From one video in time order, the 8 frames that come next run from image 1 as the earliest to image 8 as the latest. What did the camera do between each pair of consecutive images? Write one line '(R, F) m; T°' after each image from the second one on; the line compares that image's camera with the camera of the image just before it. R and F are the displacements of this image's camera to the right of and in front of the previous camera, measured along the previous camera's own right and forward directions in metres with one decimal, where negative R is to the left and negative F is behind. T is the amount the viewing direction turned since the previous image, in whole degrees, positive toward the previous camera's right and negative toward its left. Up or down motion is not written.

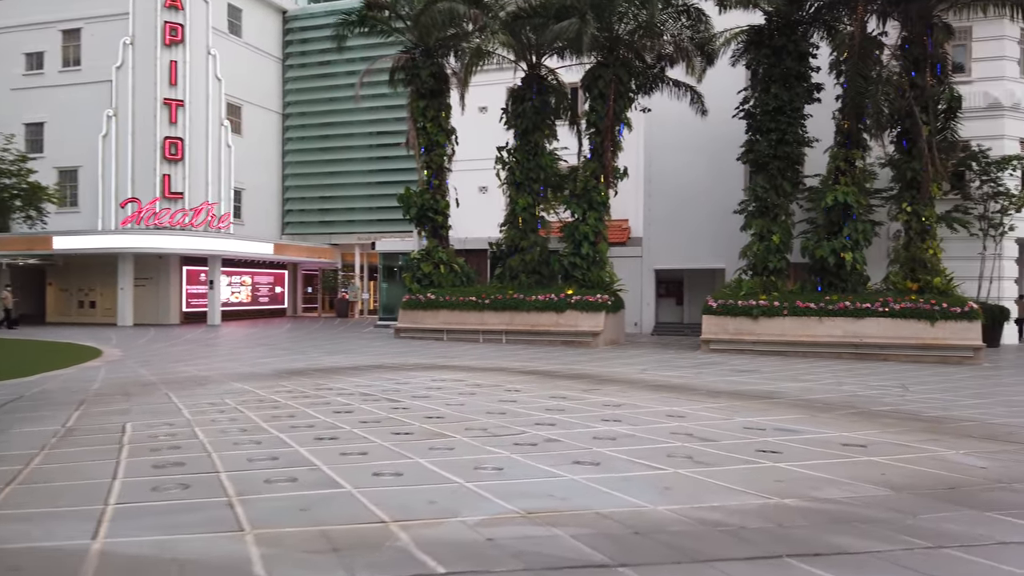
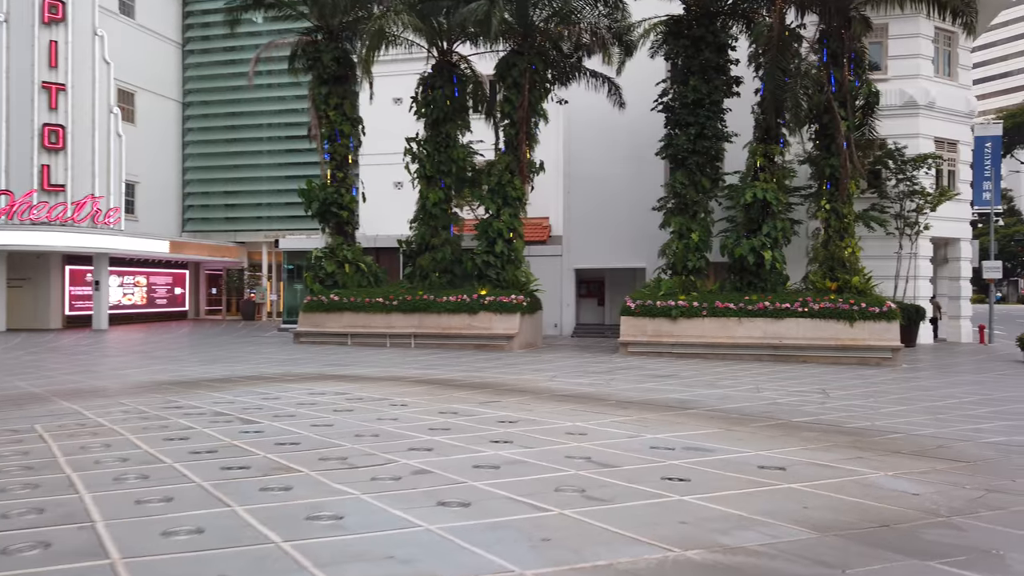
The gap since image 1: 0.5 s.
(+0.6, +1.3) m; +5°
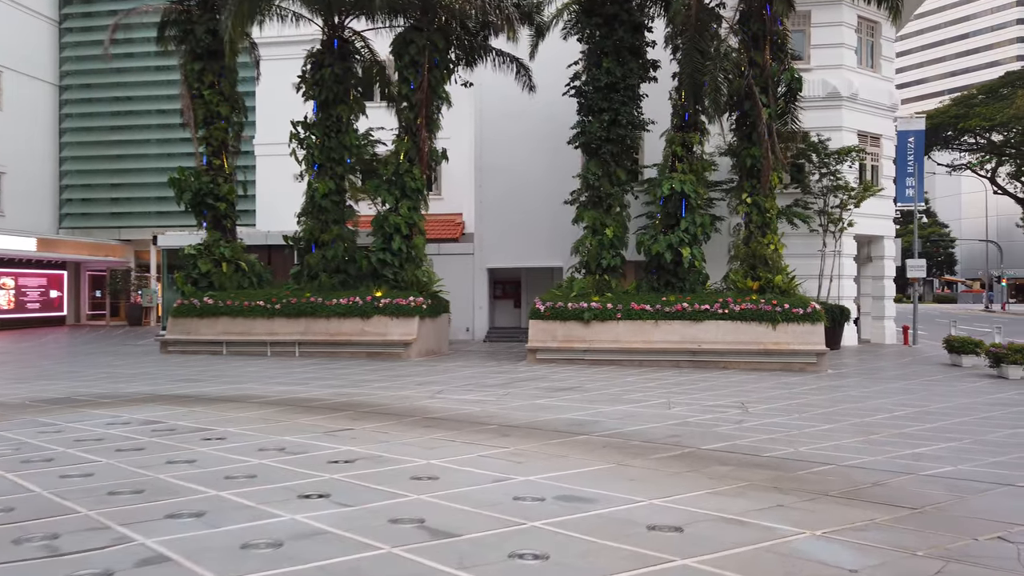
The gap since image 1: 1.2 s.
(+0.9, +1.9) m; +5°
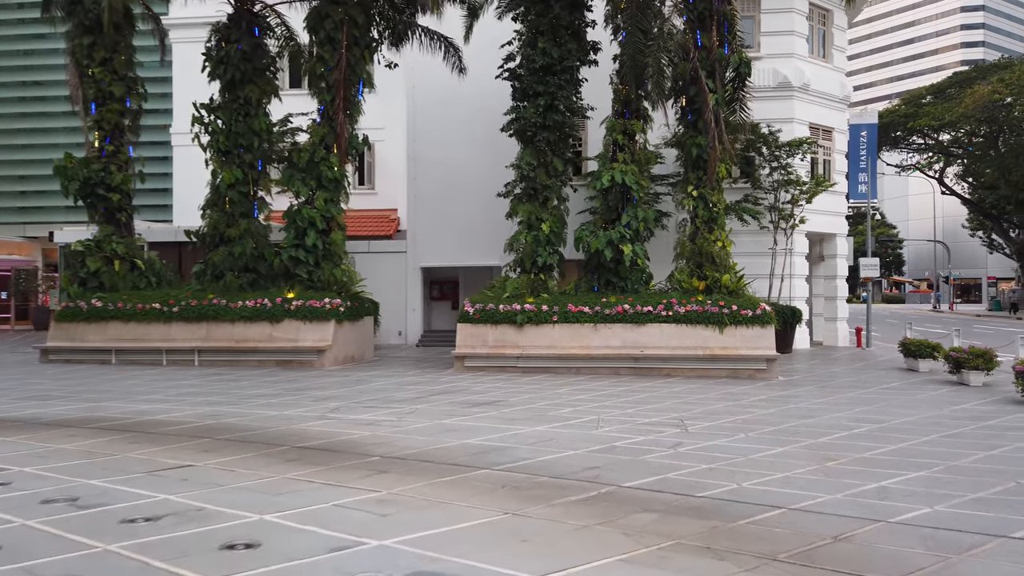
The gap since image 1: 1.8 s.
(+0.7, +1.6) m; +3°
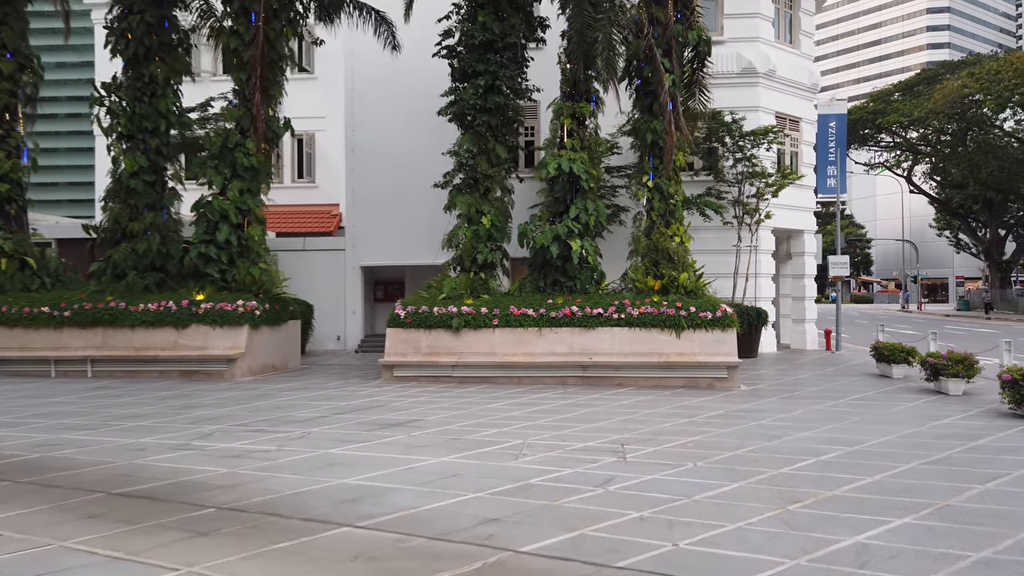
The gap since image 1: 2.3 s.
(+0.7, +1.7) m; +2°
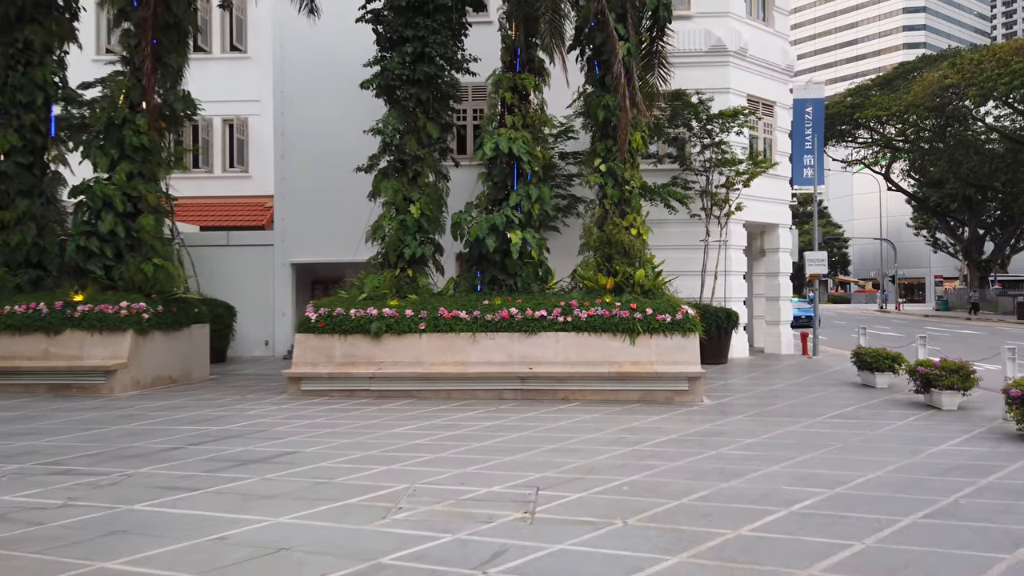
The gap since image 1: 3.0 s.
(+0.9, +2.0) m; +1°
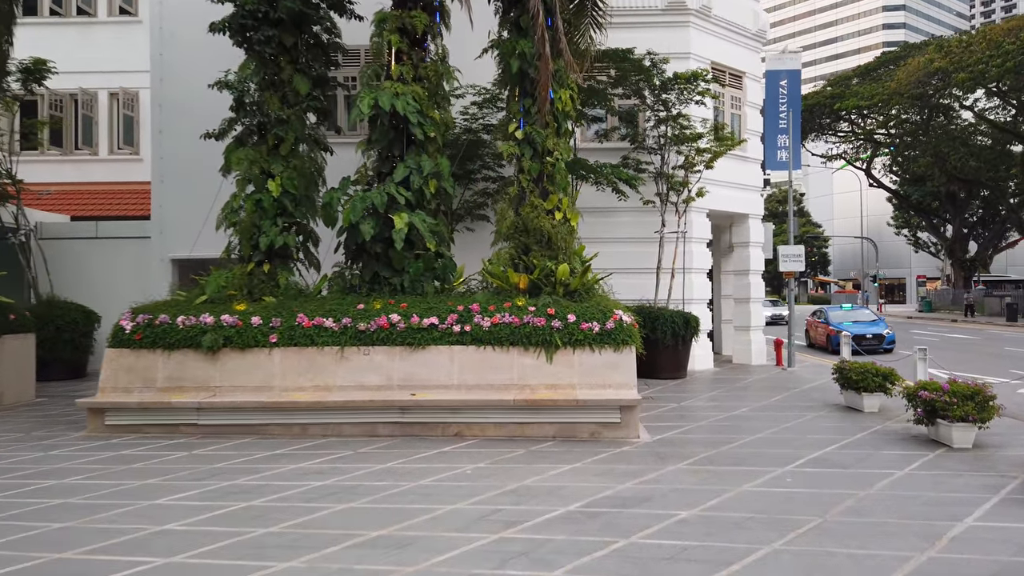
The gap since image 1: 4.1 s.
(+1.3, +3.0) m; +1°
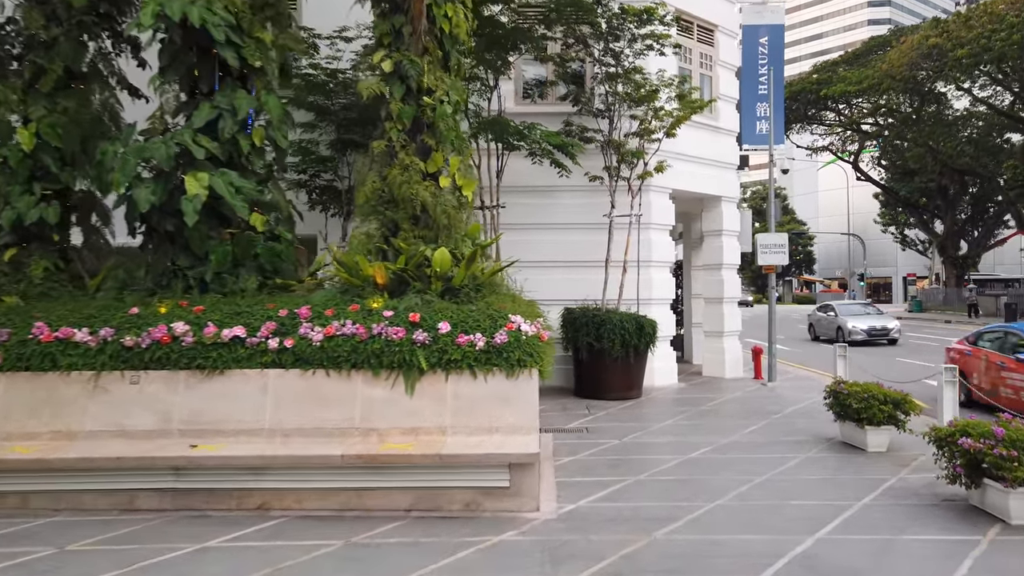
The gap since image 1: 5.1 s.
(+1.2, +3.2) m; +1°
